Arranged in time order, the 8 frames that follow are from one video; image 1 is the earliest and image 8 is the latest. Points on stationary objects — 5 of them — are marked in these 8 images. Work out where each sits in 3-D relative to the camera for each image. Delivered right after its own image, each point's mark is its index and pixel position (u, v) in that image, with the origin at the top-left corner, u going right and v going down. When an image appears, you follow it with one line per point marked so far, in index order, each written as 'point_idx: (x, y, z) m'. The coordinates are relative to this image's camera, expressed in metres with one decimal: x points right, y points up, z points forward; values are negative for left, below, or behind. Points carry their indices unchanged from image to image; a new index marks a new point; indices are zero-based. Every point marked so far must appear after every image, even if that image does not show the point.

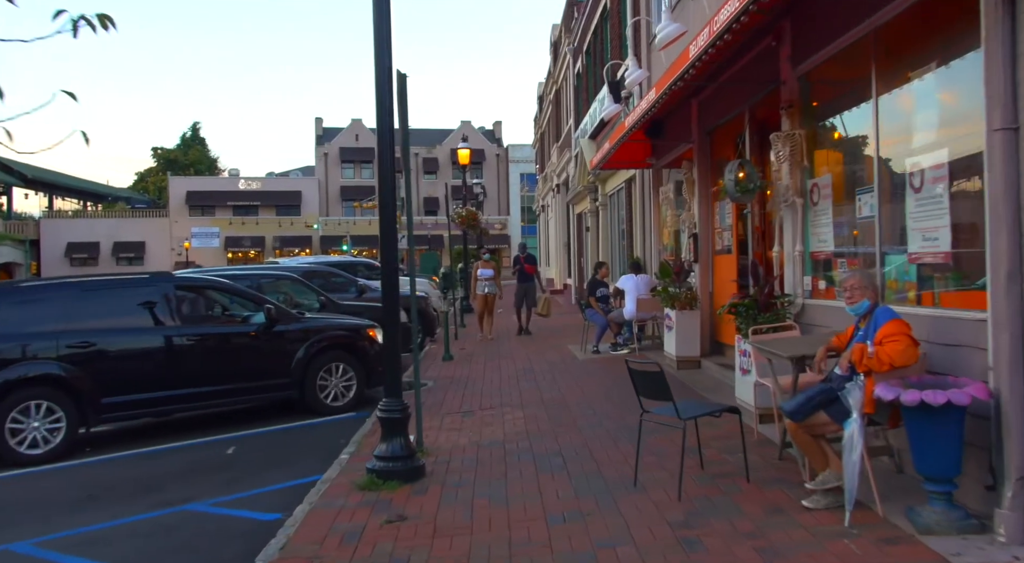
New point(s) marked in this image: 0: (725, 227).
0: (+2.7, +0.7, +8.9) m
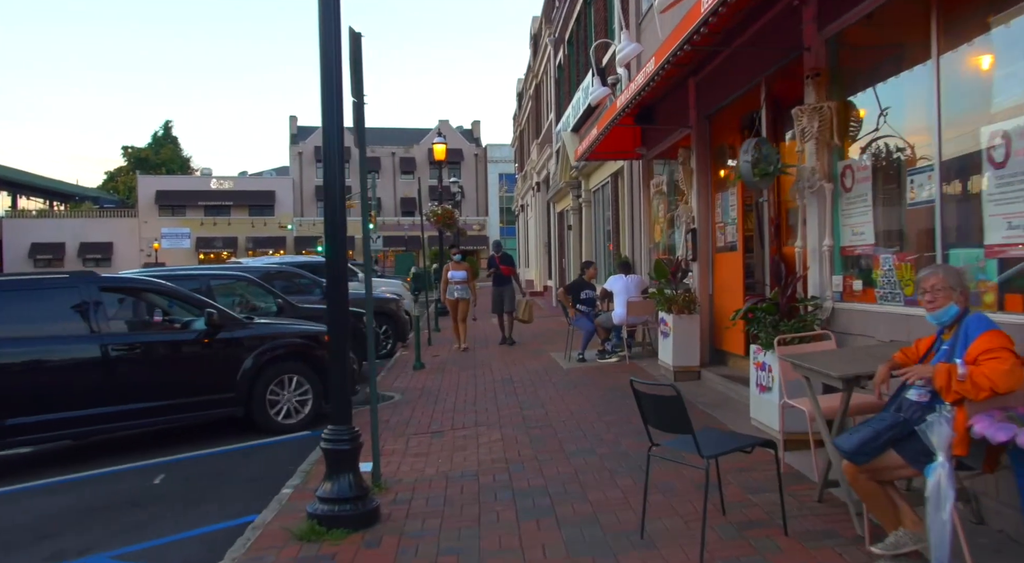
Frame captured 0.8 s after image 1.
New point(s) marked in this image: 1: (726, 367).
0: (+2.5, +0.7, +8.0) m
1: (+2.4, -1.0, +8.1) m
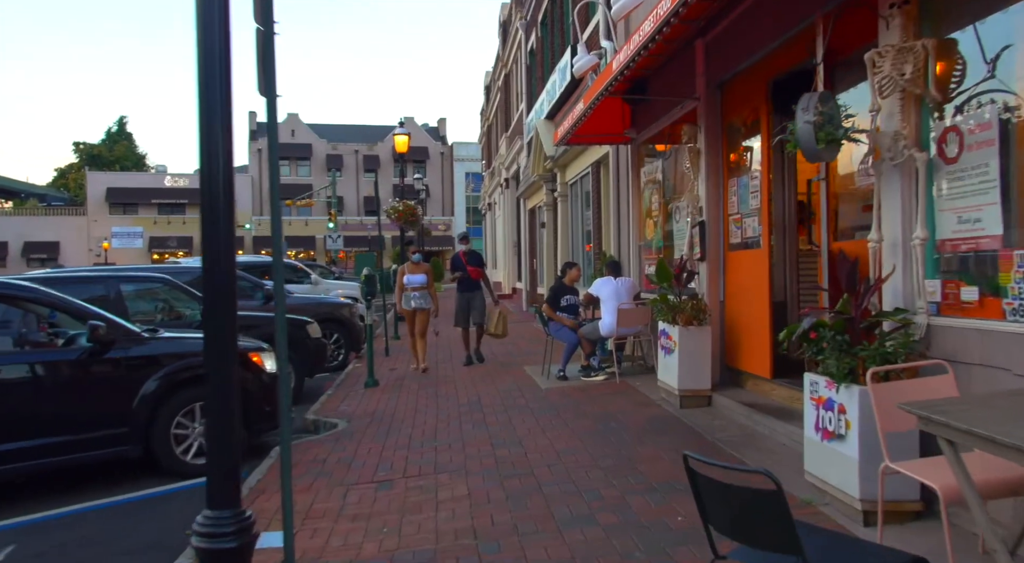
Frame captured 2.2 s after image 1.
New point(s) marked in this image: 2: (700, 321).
0: (+2.2, +0.6, +6.5) m
1: (+2.1, -1.0, +6.6) m
2: (+1.8, -0.4, +6.7) m
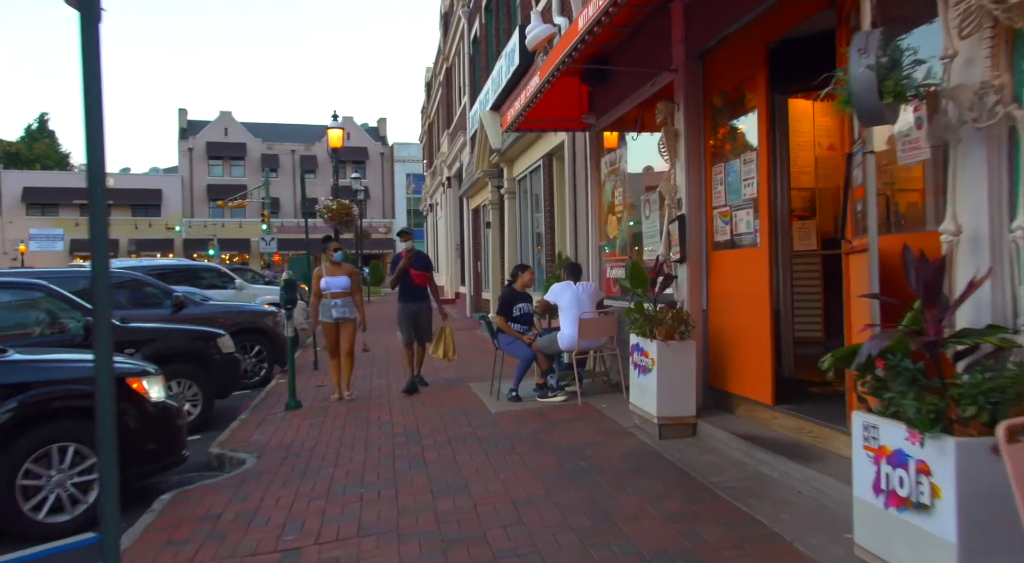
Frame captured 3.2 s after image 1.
0: (+1.8, +0.6, +5.5) m
1: (+1.7, -1.0, +5.6) m
2: (+1.3, -0.4, +5.6) m
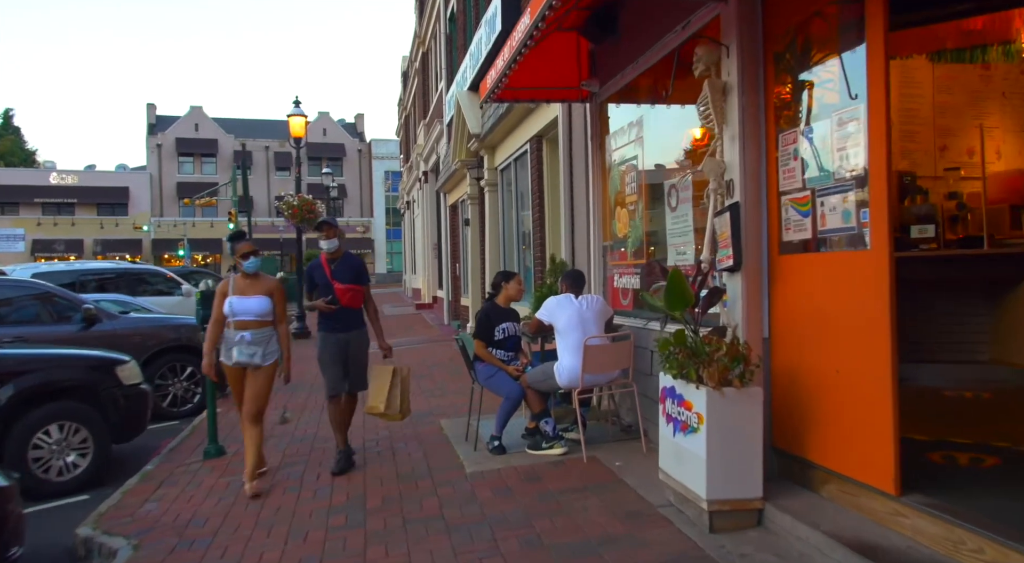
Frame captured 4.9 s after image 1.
0: (+1.7, +0.5, +3.7) m
1: (+1.6, -1.1, +3.8) m
2: (+1.2, -0.5, +3.8) m
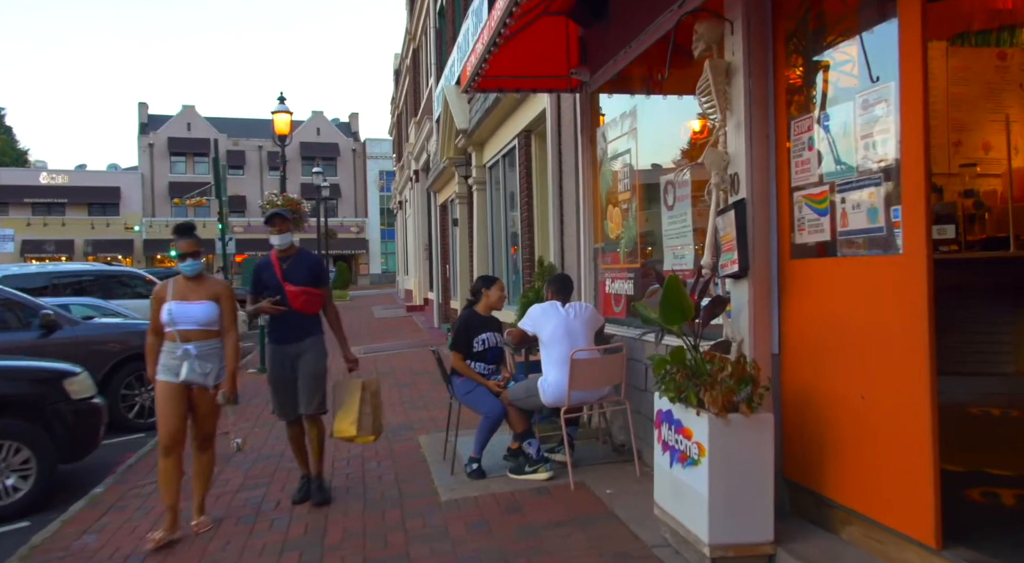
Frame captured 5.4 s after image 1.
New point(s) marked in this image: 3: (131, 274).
0: (+1.5, +0.5, +3.2) m
1: (+1.5, -1.2, +3.3) m
2: (+1.1, -0.6, +3.3) m
3: (-7.8, +0.1, +14.5) m
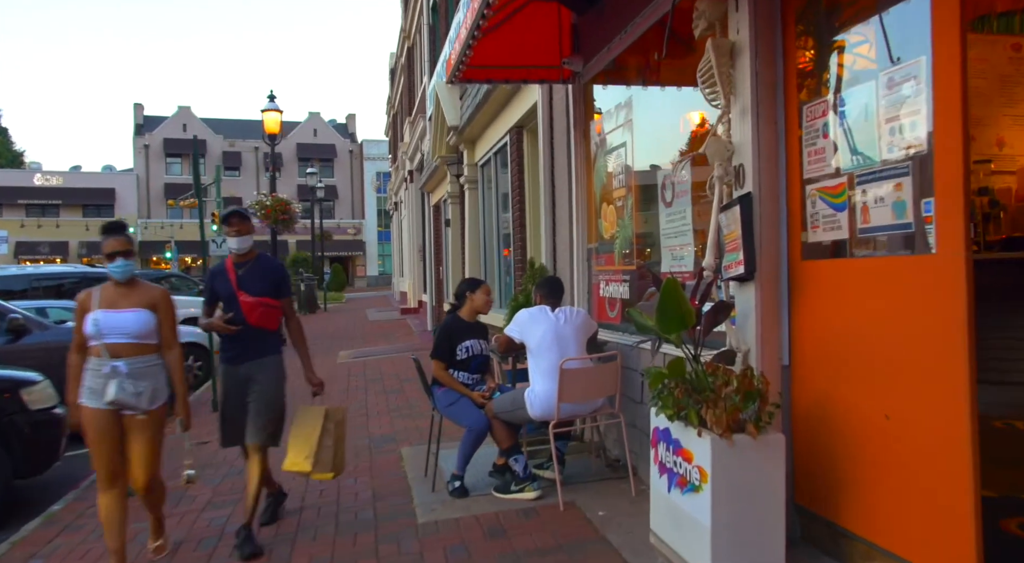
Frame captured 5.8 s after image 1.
0: (+1.4, +0.4, +2.8) m
1: (+1.4, -1.2, +2.9) m
2: (+1.0, -0.6, +2.9) m
3: (-7.9, +0.1, +14.1) m
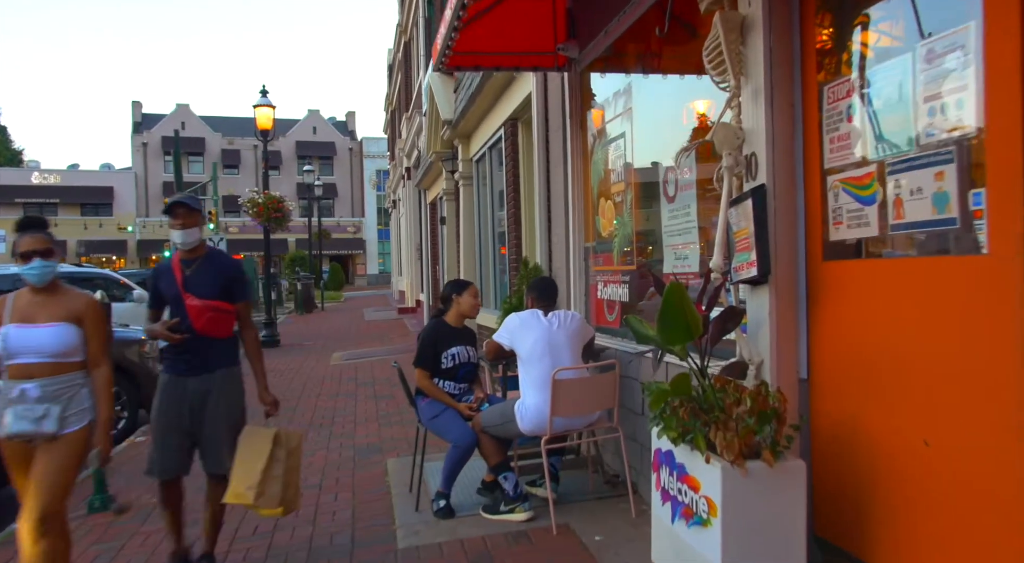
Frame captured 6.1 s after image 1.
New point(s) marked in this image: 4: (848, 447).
0: (+1.4, +0.4, +2.5) m
1: (+1.3, -1.2, +2.5) m
2: (+0.9, -0.6, +2.6) m
3: (-7.9, +0.1, +13.7) m
4: (+1.3, -0.6, +2.7) m
